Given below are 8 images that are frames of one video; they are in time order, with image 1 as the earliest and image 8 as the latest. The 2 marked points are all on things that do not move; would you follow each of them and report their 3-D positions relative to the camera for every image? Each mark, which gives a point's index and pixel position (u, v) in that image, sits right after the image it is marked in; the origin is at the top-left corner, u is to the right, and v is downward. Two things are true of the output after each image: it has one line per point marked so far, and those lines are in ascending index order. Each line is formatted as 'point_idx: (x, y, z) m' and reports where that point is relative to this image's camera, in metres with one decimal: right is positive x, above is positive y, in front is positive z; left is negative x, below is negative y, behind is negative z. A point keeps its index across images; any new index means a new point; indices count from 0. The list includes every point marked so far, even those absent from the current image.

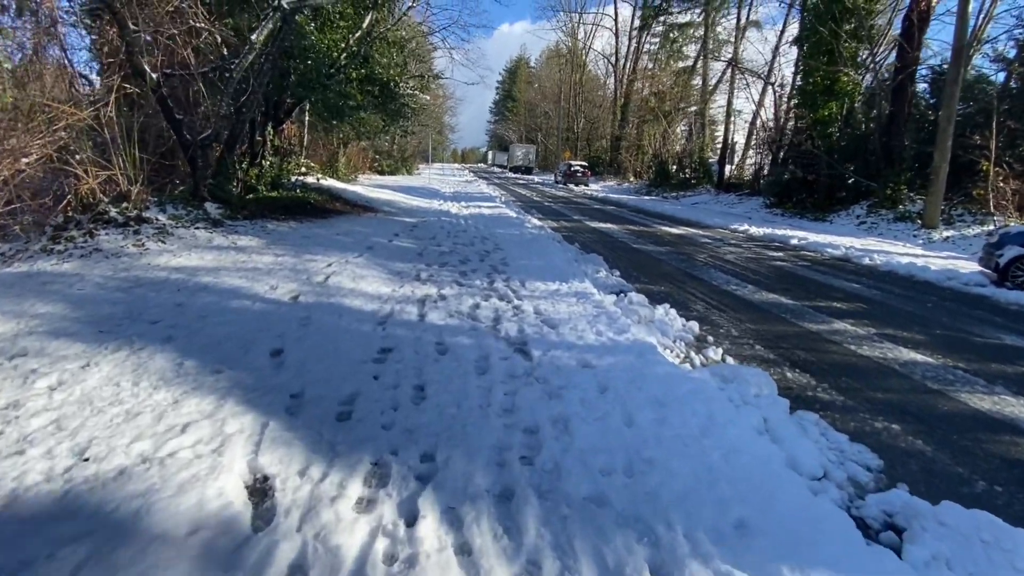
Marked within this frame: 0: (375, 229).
0: (-2.9, +1.3, +10.3) m
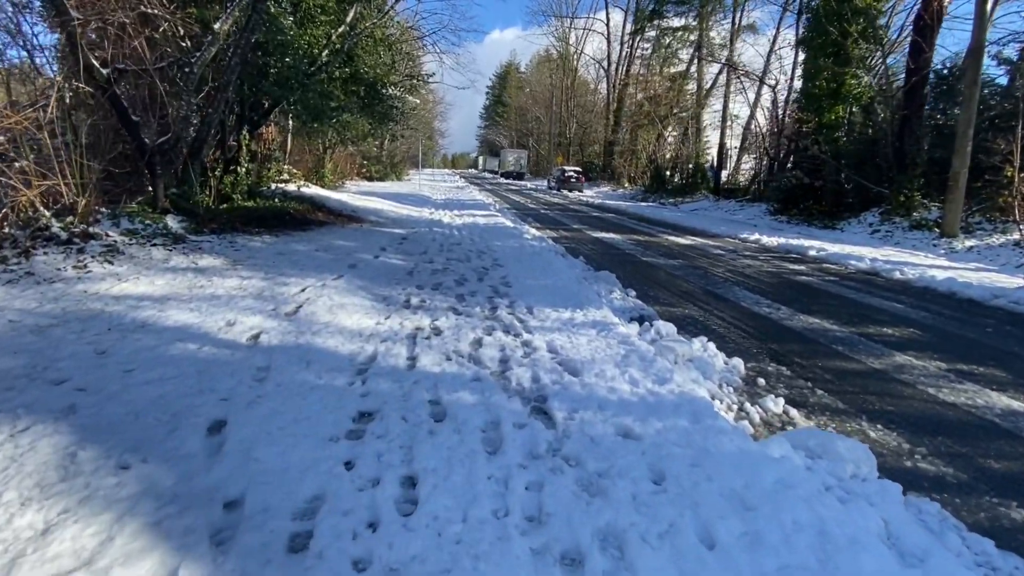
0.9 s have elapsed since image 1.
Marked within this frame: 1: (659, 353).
0: (-2.9, +0.9, +9.2) m
1: (+1.4, -0.6, +4.6) m
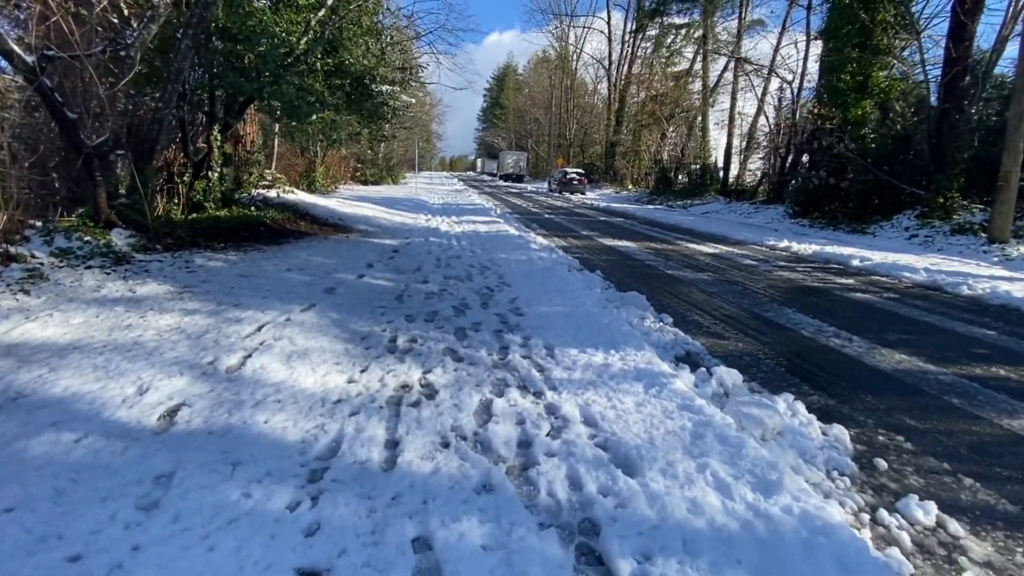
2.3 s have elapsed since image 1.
0: (-2.8, +0.5, +7.9) m
1: (+1.6, -1.0, +3.3) m
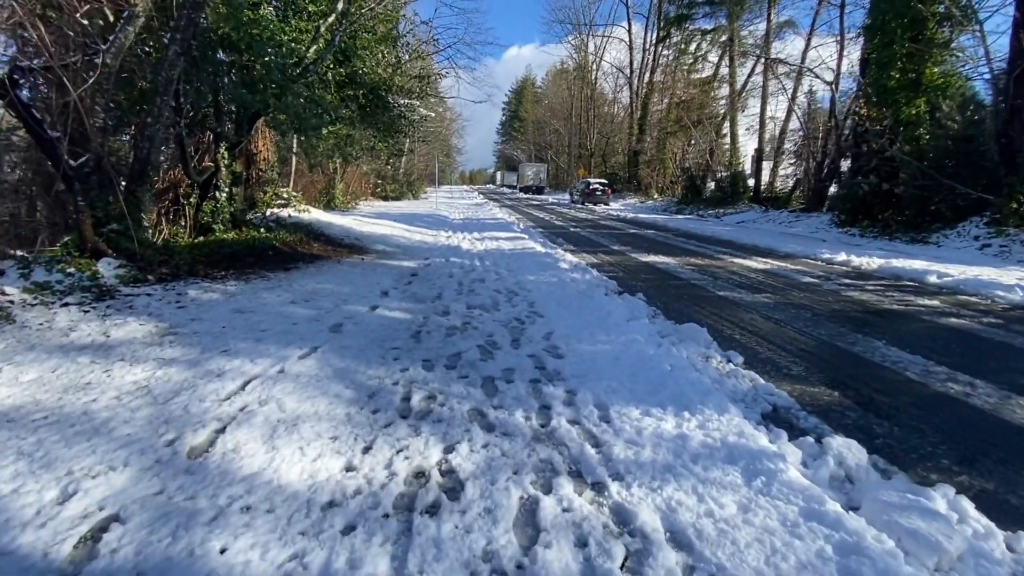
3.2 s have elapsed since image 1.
0: (-2.3, 0.0, +7.1) m
1: (+1.8, -1.2, +2.3) m
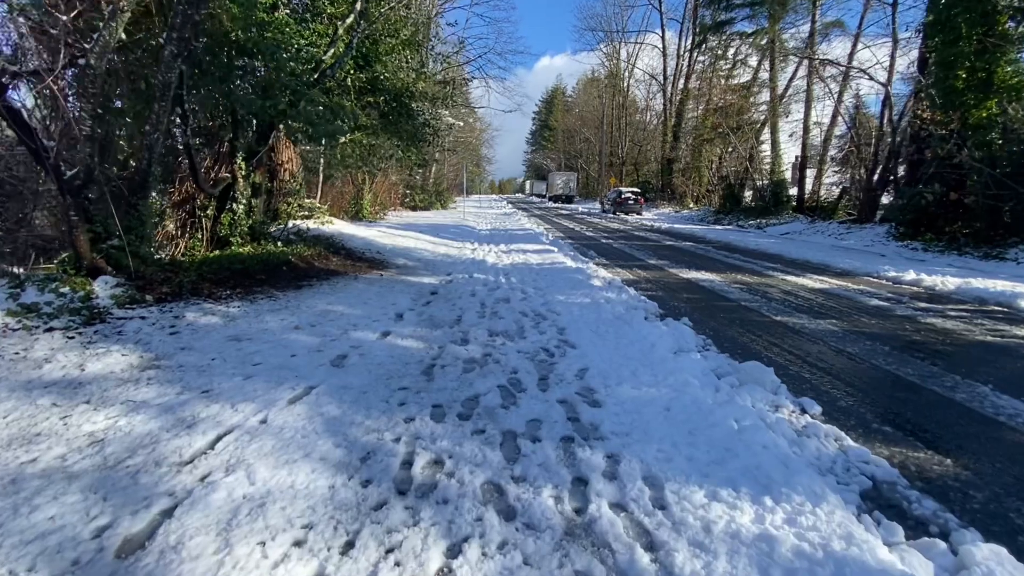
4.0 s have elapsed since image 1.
0: (-1.9, -0.3, +6.5) m
1: (+1.9, -1.5, +1.4) m
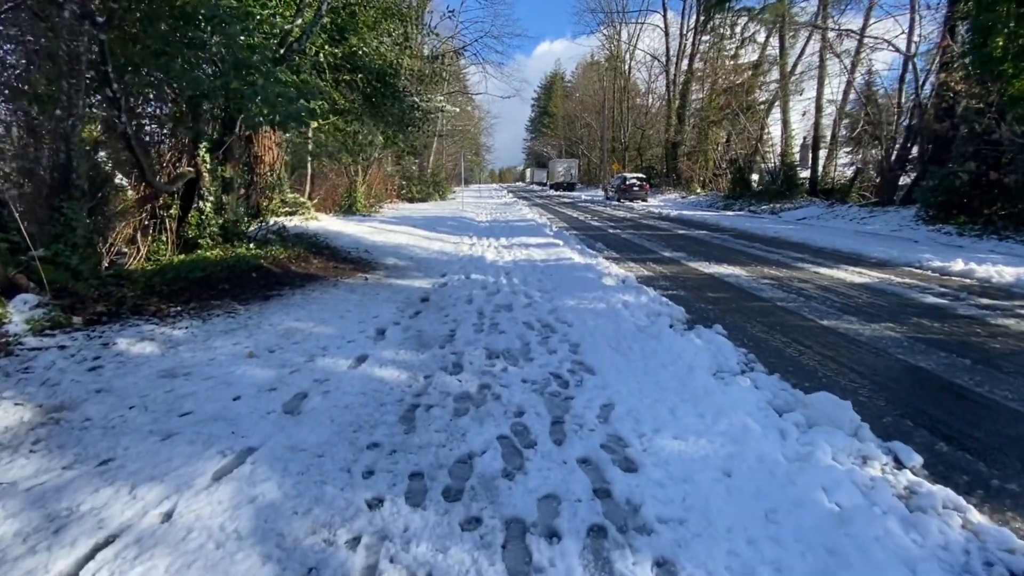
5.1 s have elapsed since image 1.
0: (-1.9, -0.4, +5.5) m
1: (+1.9, -1.7, +0.4) m
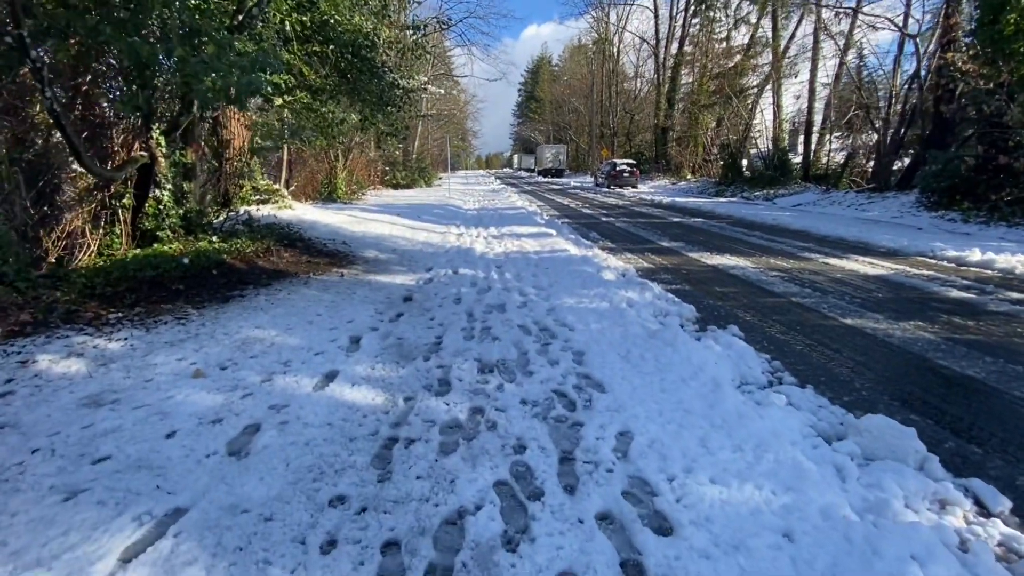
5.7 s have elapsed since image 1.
0: (-2.0, -0.4, +4.8) m
1: (+2.0, -1.8, -0.2) m
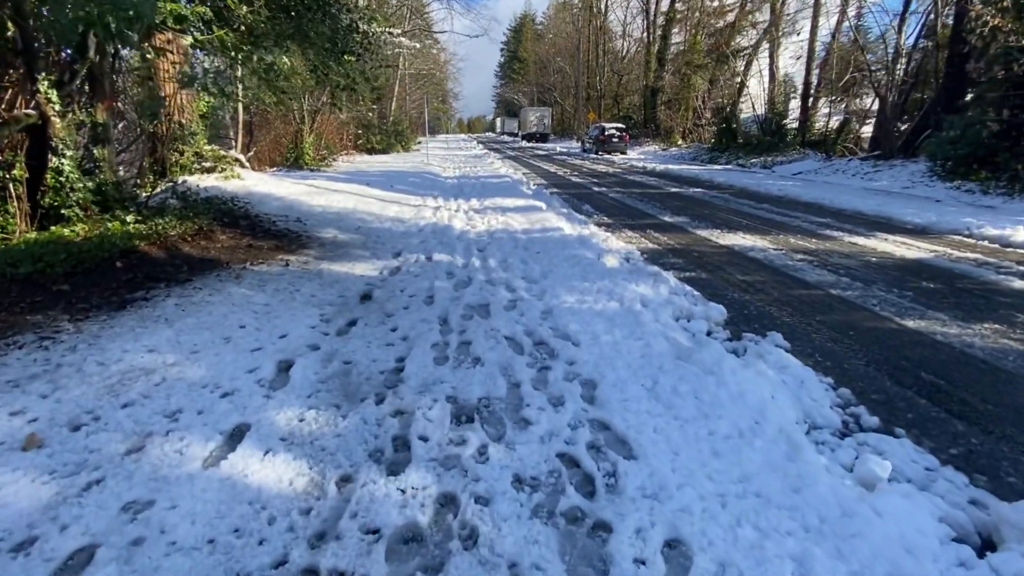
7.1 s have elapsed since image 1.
0: (-2.1, -0.5, +3.5) m
1: (+2.1, -2.1, -1.2) m
